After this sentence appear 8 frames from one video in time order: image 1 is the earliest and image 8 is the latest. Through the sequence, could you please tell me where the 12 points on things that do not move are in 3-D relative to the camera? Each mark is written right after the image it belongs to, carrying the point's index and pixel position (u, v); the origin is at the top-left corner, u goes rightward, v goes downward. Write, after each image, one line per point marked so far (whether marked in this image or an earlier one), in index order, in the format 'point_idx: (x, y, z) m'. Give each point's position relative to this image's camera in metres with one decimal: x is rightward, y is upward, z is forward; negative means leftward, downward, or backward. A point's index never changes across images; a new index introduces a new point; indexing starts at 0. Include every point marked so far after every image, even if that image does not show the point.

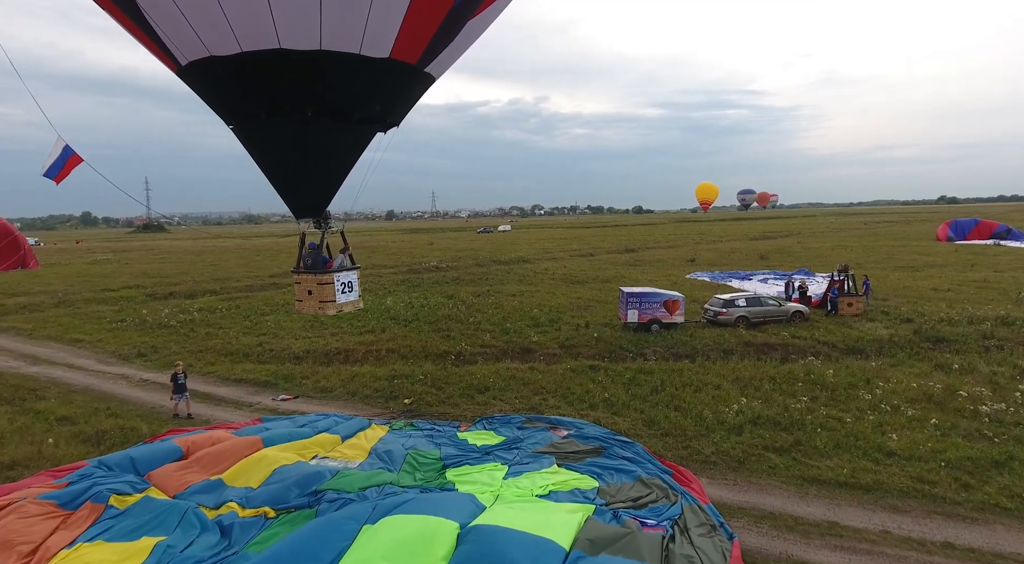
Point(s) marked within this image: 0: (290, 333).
0: (-5.8, -1.4, +15.4) m
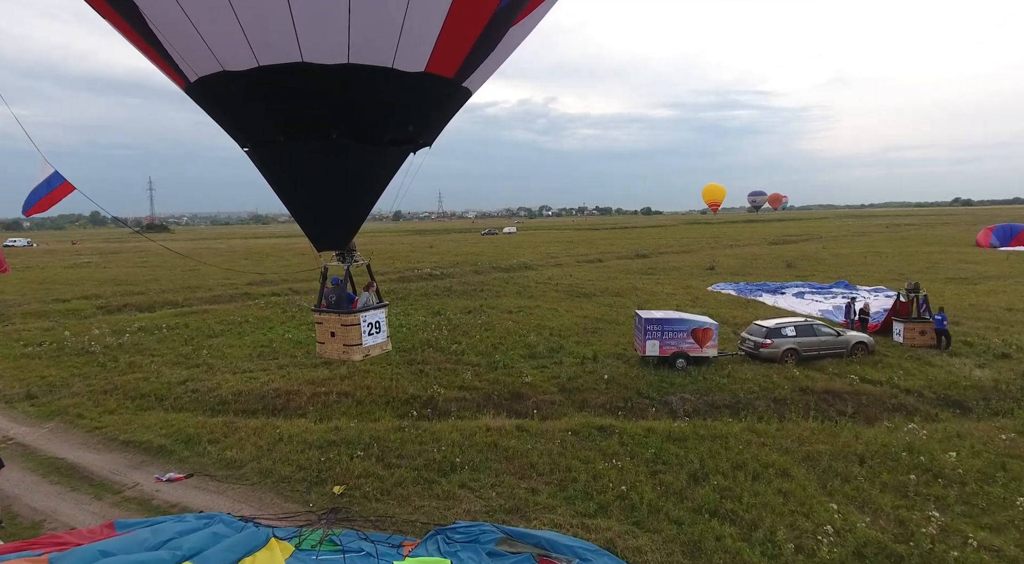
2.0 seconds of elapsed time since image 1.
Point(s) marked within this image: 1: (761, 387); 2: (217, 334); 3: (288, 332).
0: (-6.0, -1.8, +12.6) m
1: (+4.1, -1.7, +9.8) m
2: (-7.8, -1.4, +15.6) m
3: (-5.9, -1.3, +15.7) m
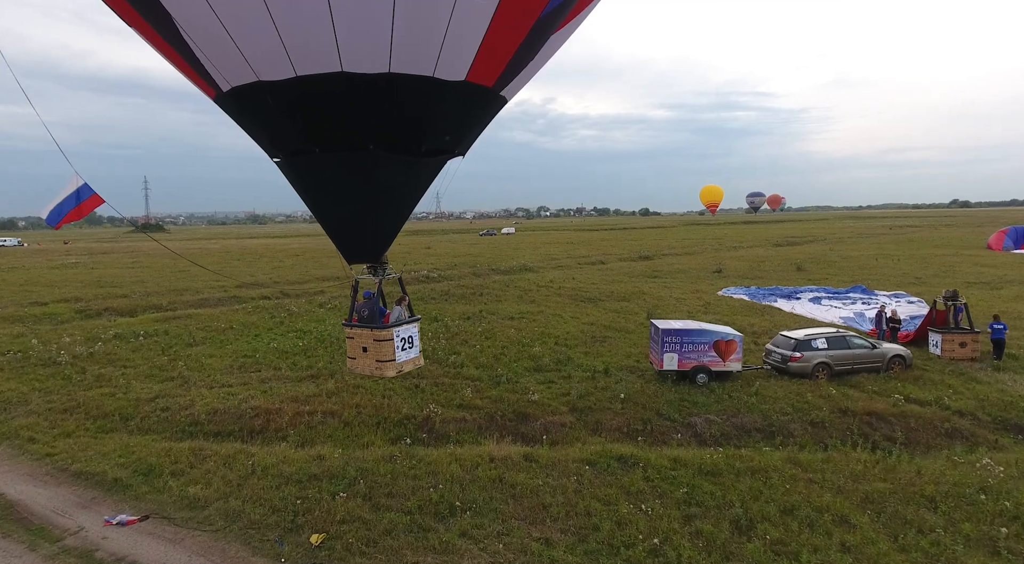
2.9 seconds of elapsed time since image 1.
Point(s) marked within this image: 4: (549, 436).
0: (-5.9, -1.9, +11.5) m
1: (+4.2, -1.8, +8.8) m
2: (-7.7, -1.5, +14.6) m
3: (-5.9, -1.4, +14.6) m
4: (+0.5, -2.2, +8.5) m
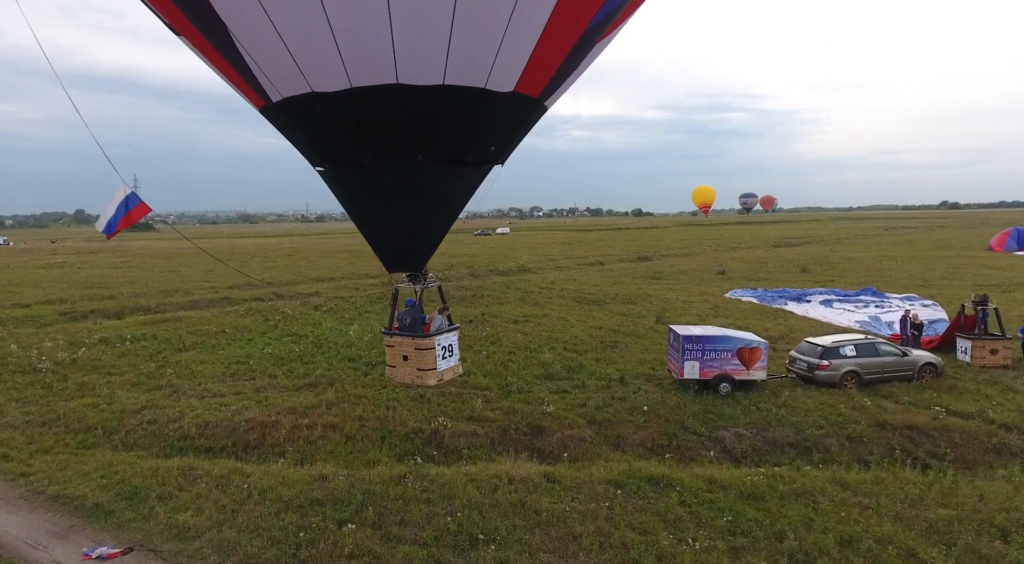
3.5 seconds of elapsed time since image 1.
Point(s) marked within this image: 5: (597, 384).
0: (-5.7, -1.9, +10.9) m
1: (+4.4, -1.9, +8.3) m
2: (-7.6, -1.5, +13.9) m
3: (-5.7, -1.5, +14.0) m
4: (+0.7, -2.3, +7.9) m
5: (+1.5, -1.8, +10.3) m
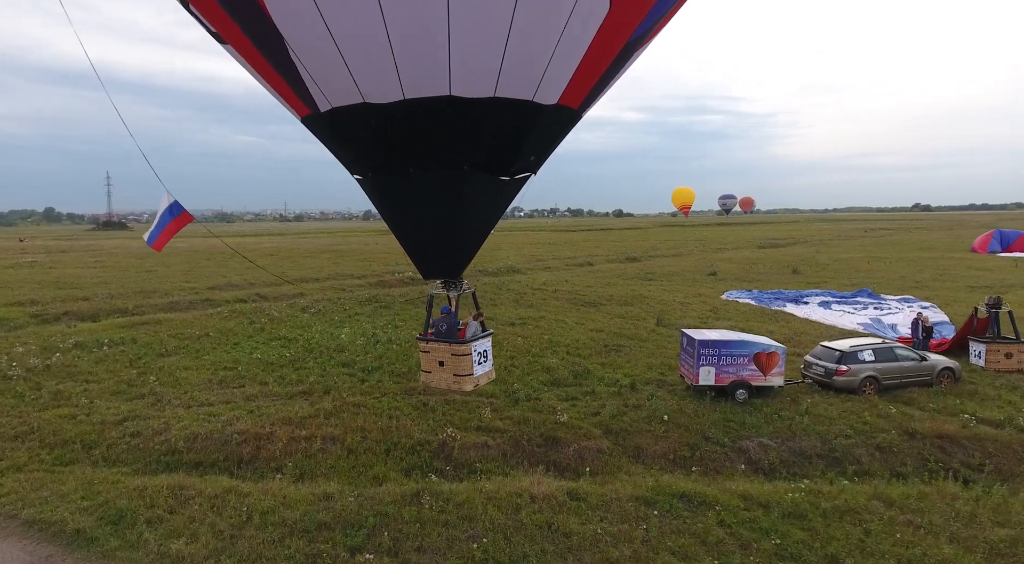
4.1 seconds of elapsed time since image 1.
0: (-5.6, -1.9, +10.2) m
1: (+4.6, -2.0, +7.9) m
2: (-7.6, -1.6, +13.1) m
3: (-5.7, -1.5, +13.3) m
4: (+0.9, -2.3, +7.4) m
5: (+1.6, -1.8, +9.9) m
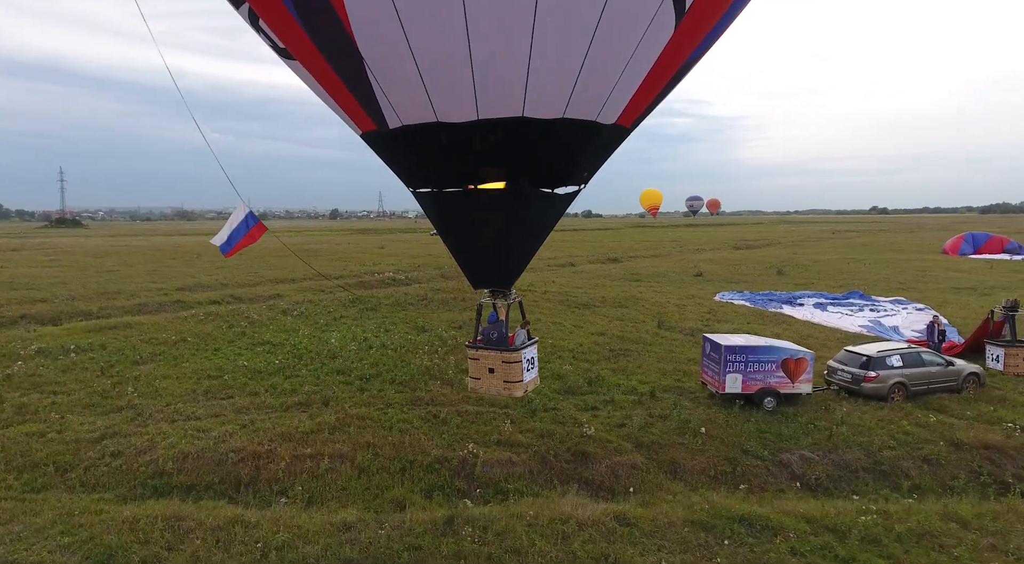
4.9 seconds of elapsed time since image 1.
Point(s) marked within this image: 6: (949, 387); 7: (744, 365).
0: (-5.4, -2.0, +9.3) m
1: (+4.9, -2.0, +7.6) m
2: (-7.5, -1.6, +12.1) m
3: (-5.7, -1.6, +12.4) m
4: (+1.3, -2.4, +6.9) m
5: (+1.8, -1.9, +9.4) m
6: (+6.8, -1.6, +9.3) m
7: (+3.5, -1.2, +8.8) m
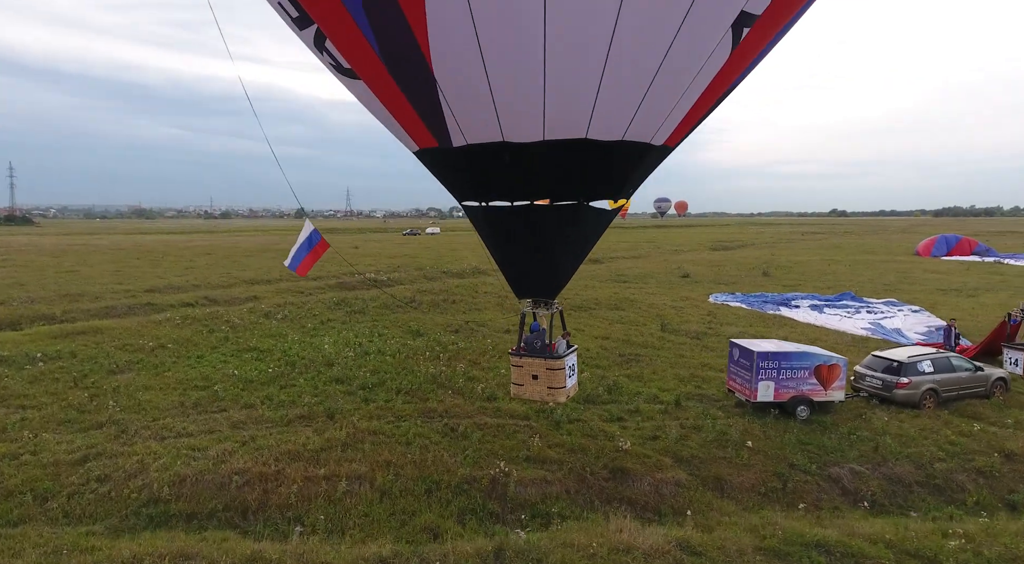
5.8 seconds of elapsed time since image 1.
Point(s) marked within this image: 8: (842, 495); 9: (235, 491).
0: (-5.1, -2.0, +8.5) m
1: (+5.3, -2.0, +7.3) m
2: (-7.4, -1.6, +11.2) m
3: (-5.5, -1.6, +11.5) m
4: (+1.7, -2.4, +6.4) m
5: (+2.1, -1.9, +8.9) m
6: (+7.1, -1.7, +9.0) m
7: (+3.8, -1.3, +8.5) m
8: (+3.7, -2.3, +6.6) m
9: (-3.1, -2.3, +6.6) m
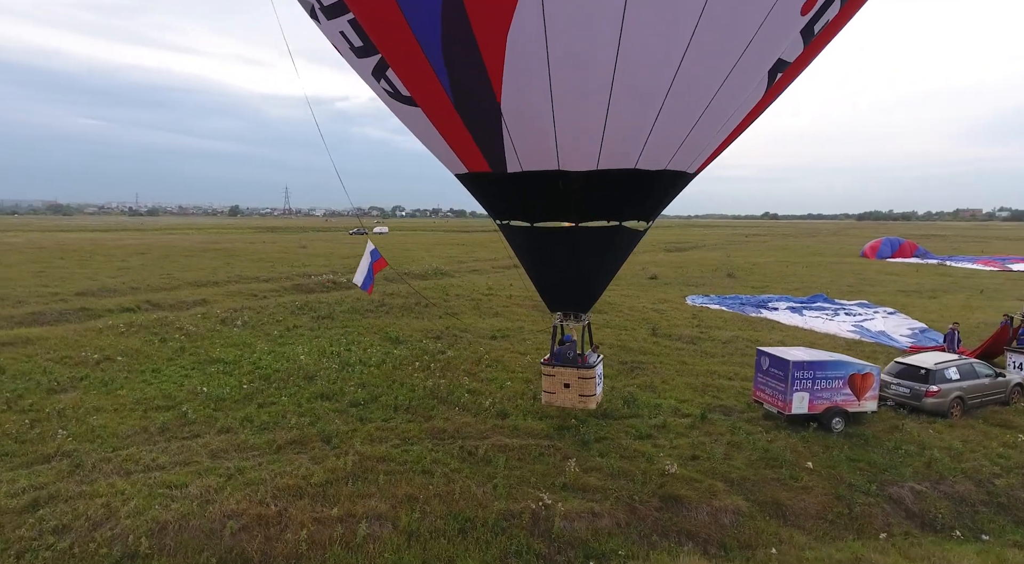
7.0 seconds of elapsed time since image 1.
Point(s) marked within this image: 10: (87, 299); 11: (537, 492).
0: (-4.8, -2.1, +7.2) m
1: (+5.7, -2.1, +7.0) m
2: (-7.3, -1.7, +9.7) m
3: (-5.5, -1.7, +10.2) m
4: (+2.2, -2.5, +5.8) m
5: (+2.4, -2.0, +8.3) m
6: (+7.3, -1.8, +8.9) m
7: (+4.1, -1.4, +8.0) m
8: (+4.1, -2.4, +6.1) m
9: (-2.6, -2.4, +5.5) m
10: (-14.2, -0.5, +19.9) m
11: (+0.2, -2.2, +6.4) m
